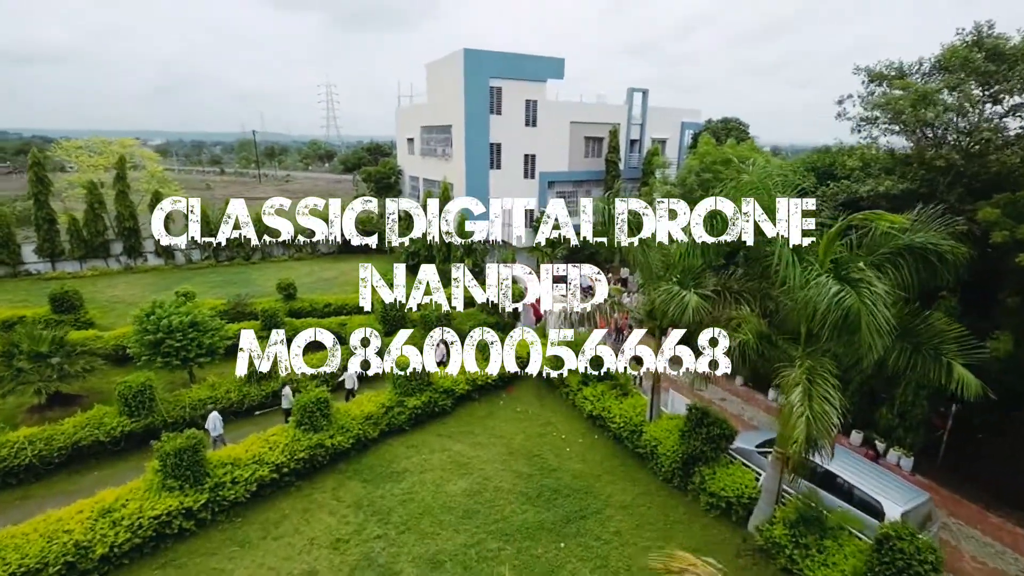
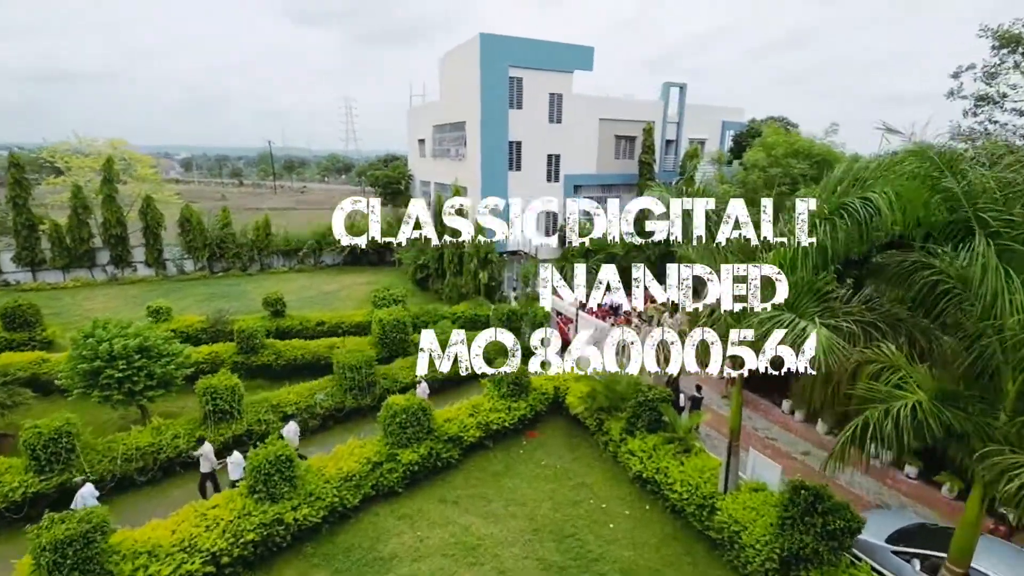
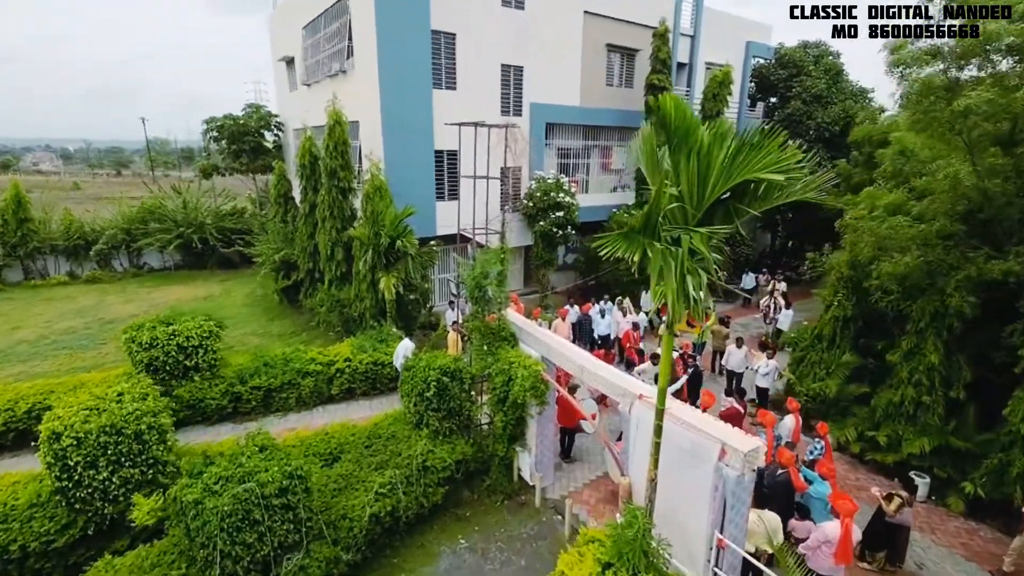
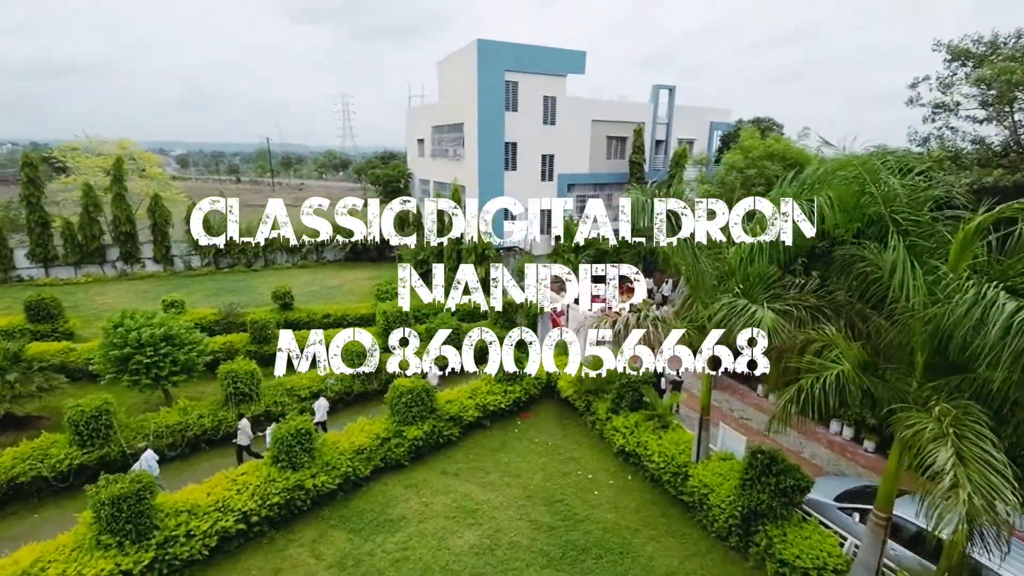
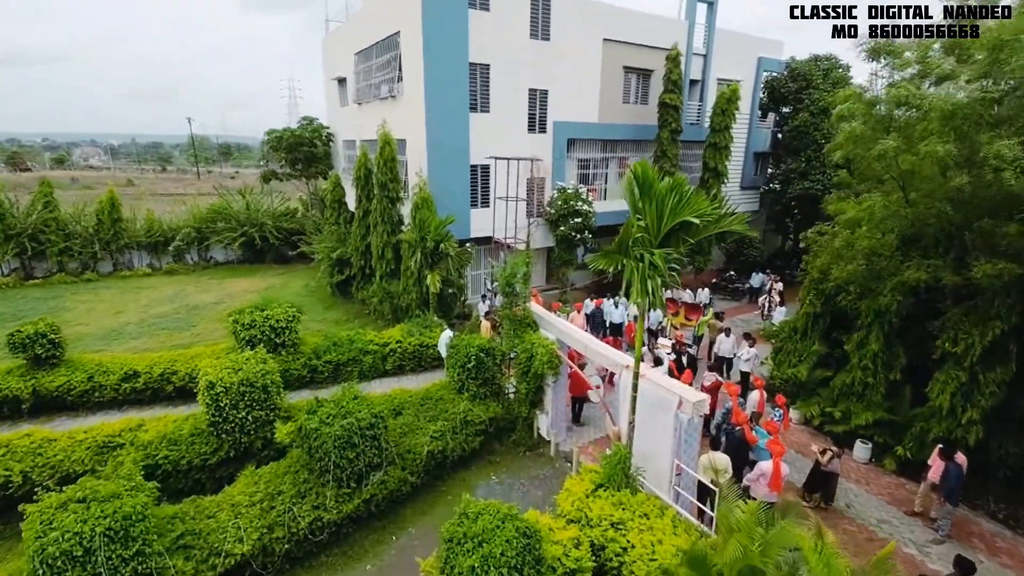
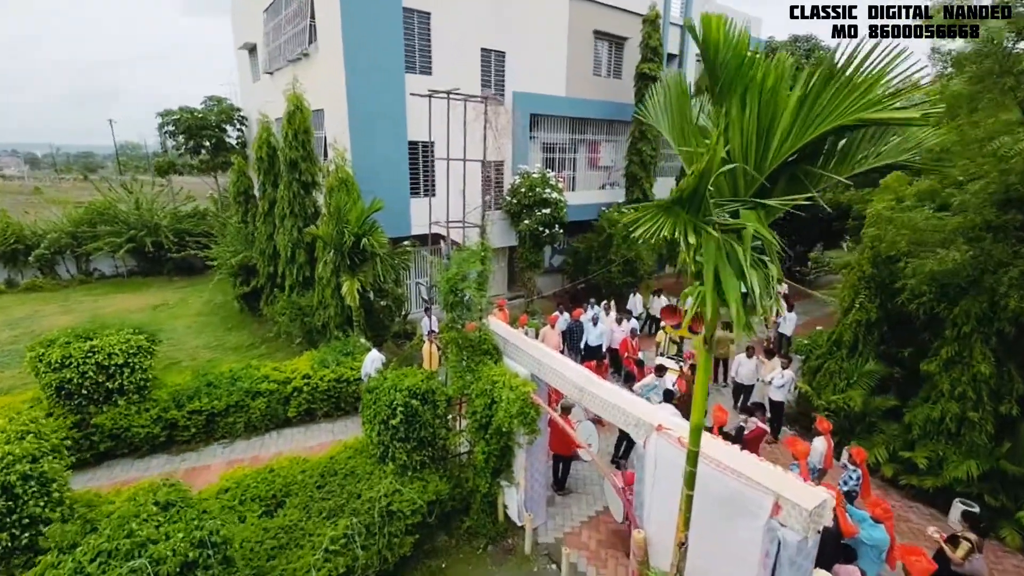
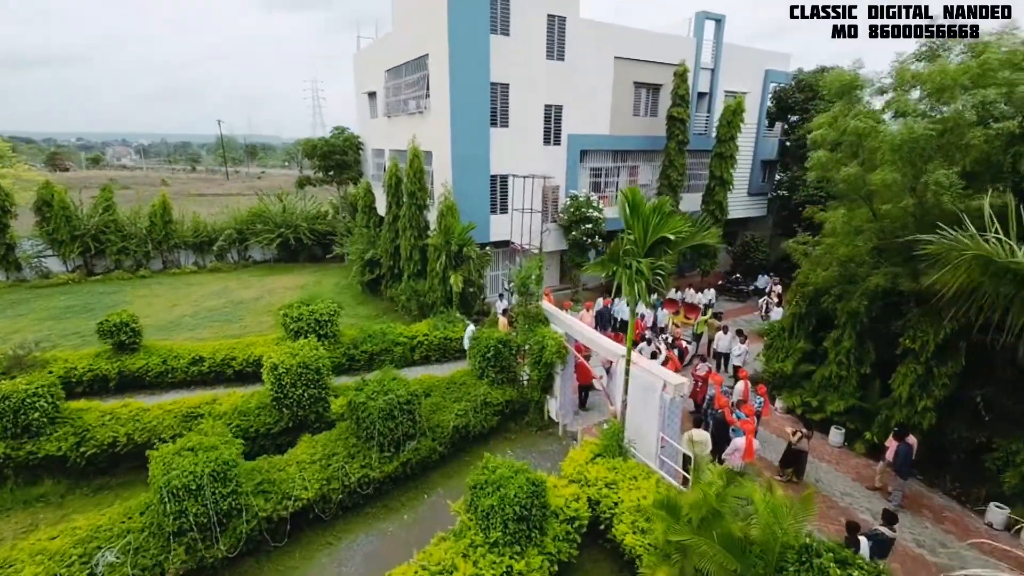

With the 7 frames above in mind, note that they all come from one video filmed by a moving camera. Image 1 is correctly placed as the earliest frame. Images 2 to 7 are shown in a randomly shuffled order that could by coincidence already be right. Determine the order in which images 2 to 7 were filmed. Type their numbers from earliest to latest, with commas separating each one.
4, 2, 7, 5, 3, 6
